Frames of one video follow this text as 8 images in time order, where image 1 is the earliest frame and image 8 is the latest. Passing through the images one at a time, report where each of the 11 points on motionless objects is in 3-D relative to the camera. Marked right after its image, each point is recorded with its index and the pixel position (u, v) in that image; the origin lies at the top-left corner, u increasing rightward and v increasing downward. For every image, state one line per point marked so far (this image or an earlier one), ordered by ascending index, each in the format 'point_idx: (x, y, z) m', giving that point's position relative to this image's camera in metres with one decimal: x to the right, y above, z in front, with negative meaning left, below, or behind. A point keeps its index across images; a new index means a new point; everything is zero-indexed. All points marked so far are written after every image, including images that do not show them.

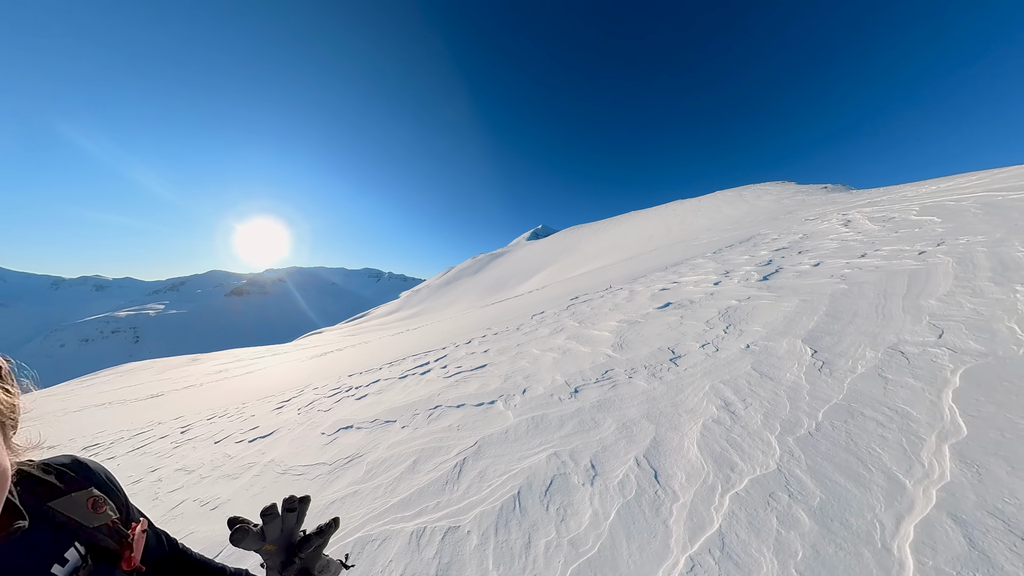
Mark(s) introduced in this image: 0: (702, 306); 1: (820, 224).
0: (+3.9, -0.4, +6.6) m
1: (+14.5, +3.0, +15.1) m
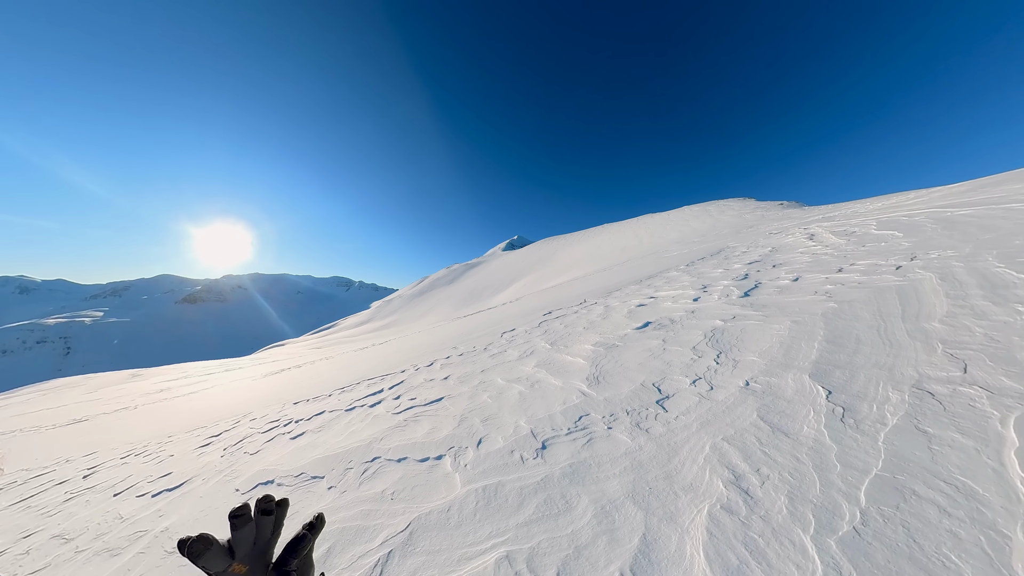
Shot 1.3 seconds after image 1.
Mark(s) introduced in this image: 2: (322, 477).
0: (+3.2, -0.8, +6.1) m
1: (+13.2, +2.5, +15.4) m
2: (-3.1, -3.0, +5.1) m
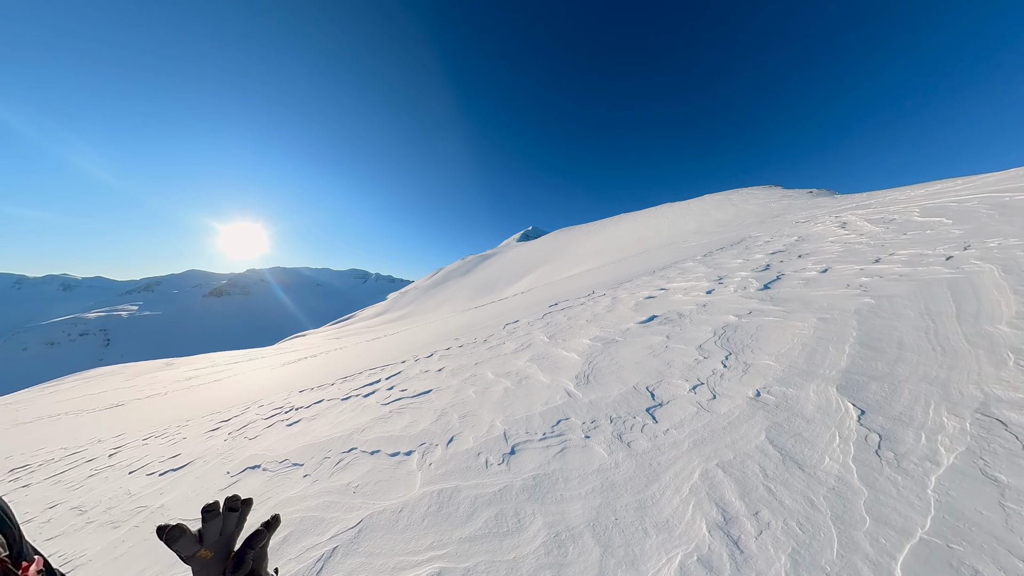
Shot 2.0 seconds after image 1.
0: (+3.0, -0.6, +5.5) m
1: (+13.5, +2.8, +14.3) m
2: (-3.3, -2.8, +4.8) m
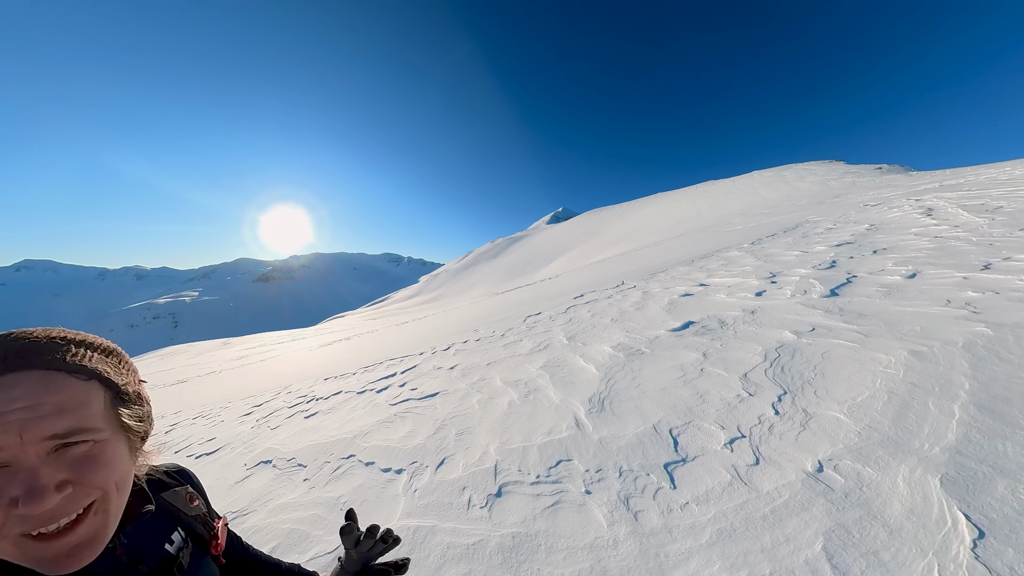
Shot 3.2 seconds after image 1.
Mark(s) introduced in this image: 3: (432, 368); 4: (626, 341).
0: (+3.3, -0.7, +4.7) m
1: (+14.5, +2.9, +12.3) m
2: (-3.1, -2.8, +4.8) m
3: (-2.0, -2.2, +8.6) m
4: (+2.1, -1.0, +5.9) m
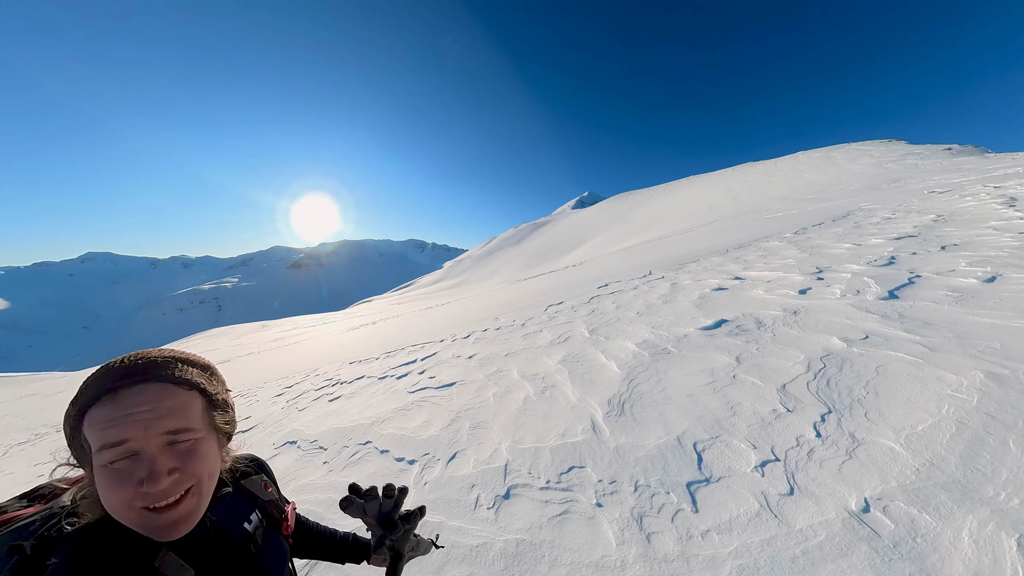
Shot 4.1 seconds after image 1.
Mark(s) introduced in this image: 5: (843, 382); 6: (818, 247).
0: (+3.5, -0.7, +4.4) m
1: (+15.4, +3.0, +11.0) m
2: (-2.9, -2.6, +5.0) m
3: (-1.5, -1.9, +8.7) m
4: (+2.5, -0.9, +5.7) m
5: (+3.3, -0.9, +3.3) m
6: (+9.0, +1.2, +9.4) m
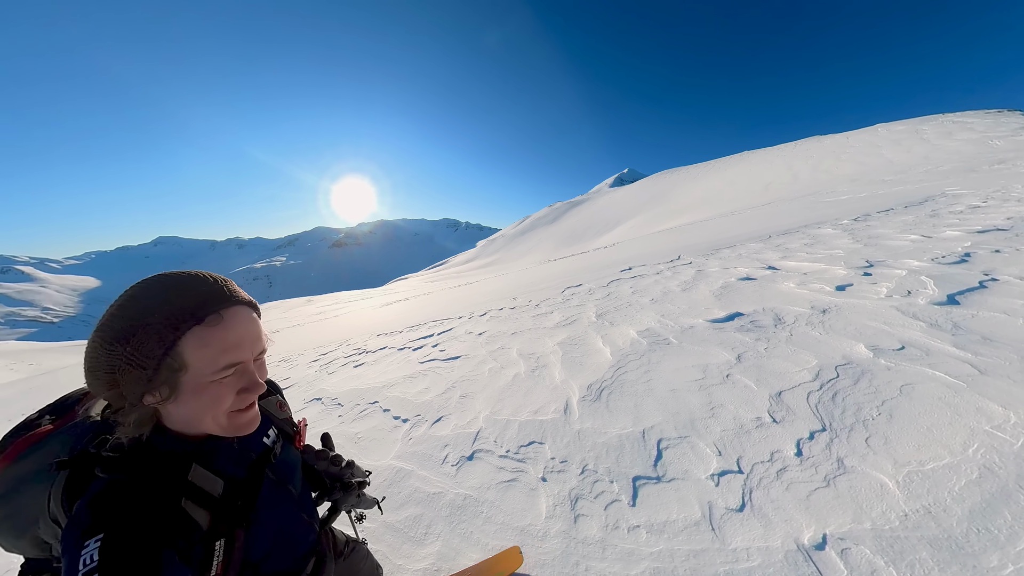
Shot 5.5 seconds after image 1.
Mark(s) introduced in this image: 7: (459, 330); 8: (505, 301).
0: (+3.3, -0.7, +3.9) m
1: (+15.9, +2.8, +9.0) m
2: (-3.1, -2.1, +5.2) m
3: (-1.3, -1.2, +8.7) m
4: (+2.4, -0.7, +5.2) m
5: (+2.9, -0.9, +2.8) m
6: (+9.4, +1.3, +8.2) m
7: (-1.6, -1.3, +9.3) m
8: (-0.4, -0.4, +12.1) m
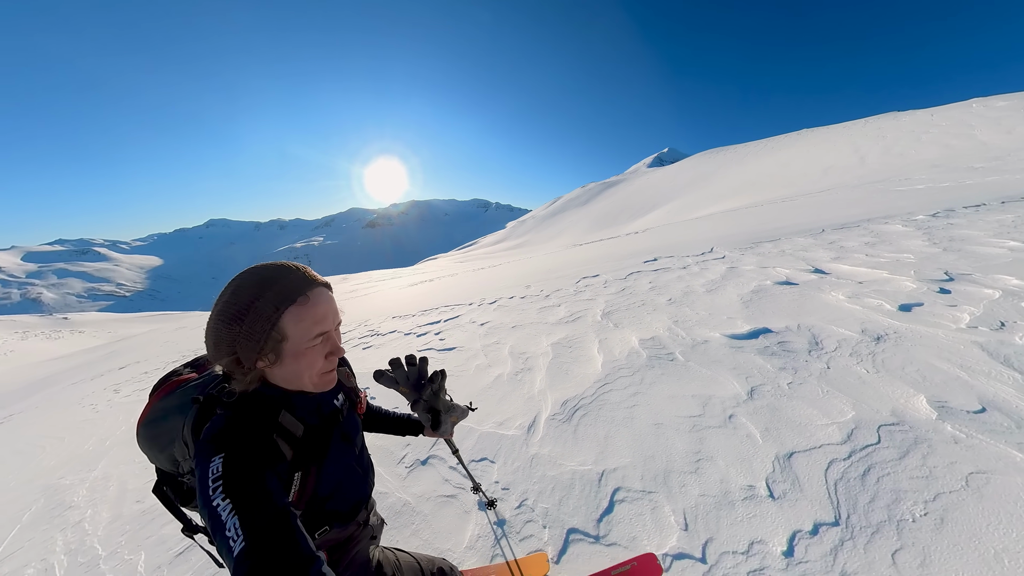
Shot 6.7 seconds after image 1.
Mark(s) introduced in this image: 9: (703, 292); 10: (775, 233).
0: (+3.0, -0.9, +3.1) m
1: (+16.2, +2.2, +6.9) m
2: (-3.4, -1.9, +5.0) m
3: (-1.3, -0.9, +8.3) m
4: (+2.2, -0.8, +4.5) m
5: (+2.5, -1.2, +2.1) m
6: (+9.5, +1.0, +6.8) m
7: (-1.5, -0.9, +8.9) m
8: (0.0, +0.1, +11.5) m
9: (+3.9, -0.1, +6.4) m
10: (+8.9, +1.9, +10.9) m
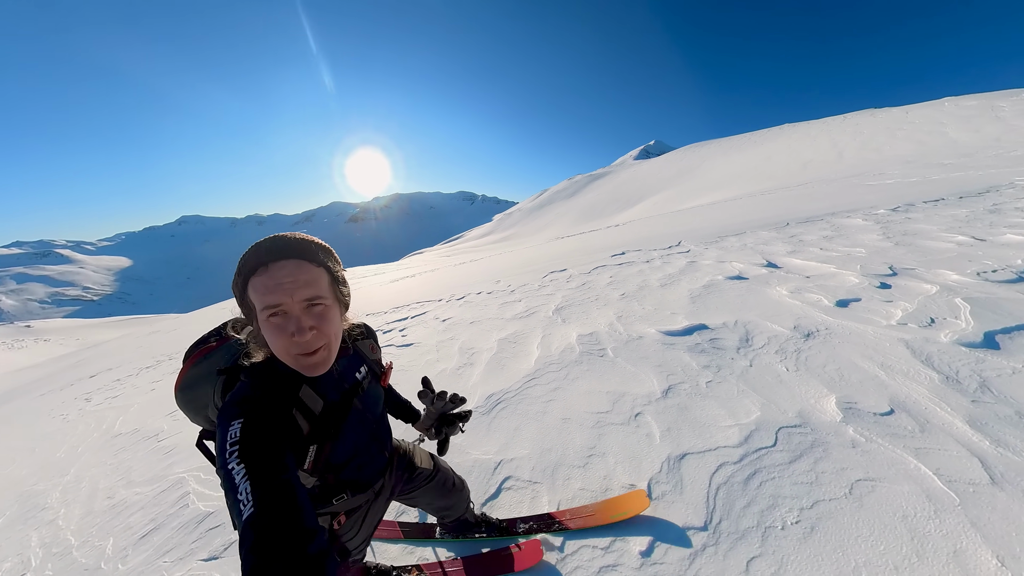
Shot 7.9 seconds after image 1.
0: (+2.0, -0.9, +2.9) m
1: (+15.1, +2.3, +7.0) m
2: (-4.4, -1.8, +4.7) m
3: (-2.4, -0.7, +8.0) m
4: (+1.2, -0.7, +4.3) m
5: (+1.6, -1.2, +1.9) m
6: (+8.4, +1.1, +6.7) m
7: (-2.6, -0.7, +8.5) m
8: (-1.2, +0.3, +11.2) m
9: (+2.9, 0.0, +6.3) m
10: (+7.7, +2.1, +10.8) m
